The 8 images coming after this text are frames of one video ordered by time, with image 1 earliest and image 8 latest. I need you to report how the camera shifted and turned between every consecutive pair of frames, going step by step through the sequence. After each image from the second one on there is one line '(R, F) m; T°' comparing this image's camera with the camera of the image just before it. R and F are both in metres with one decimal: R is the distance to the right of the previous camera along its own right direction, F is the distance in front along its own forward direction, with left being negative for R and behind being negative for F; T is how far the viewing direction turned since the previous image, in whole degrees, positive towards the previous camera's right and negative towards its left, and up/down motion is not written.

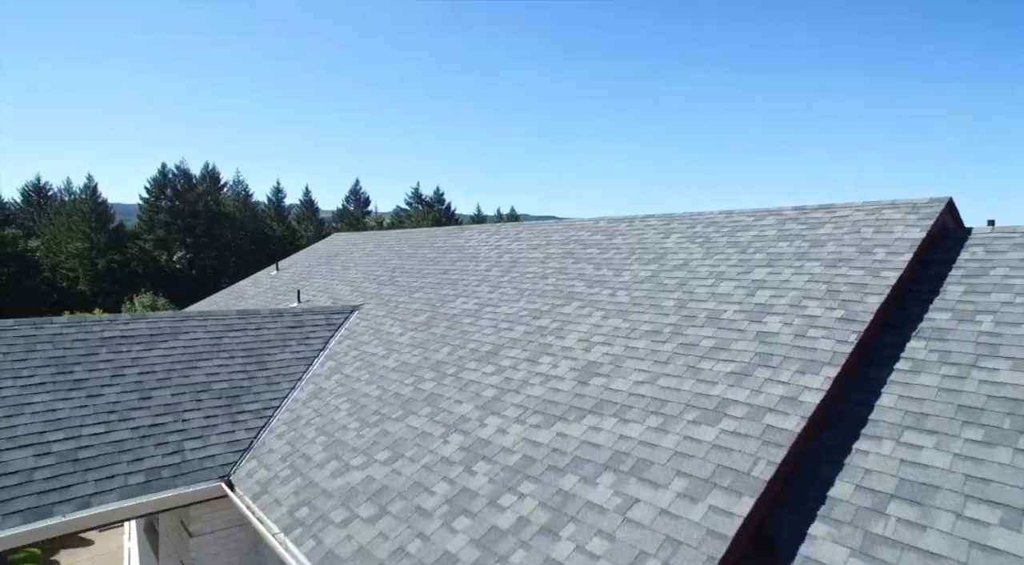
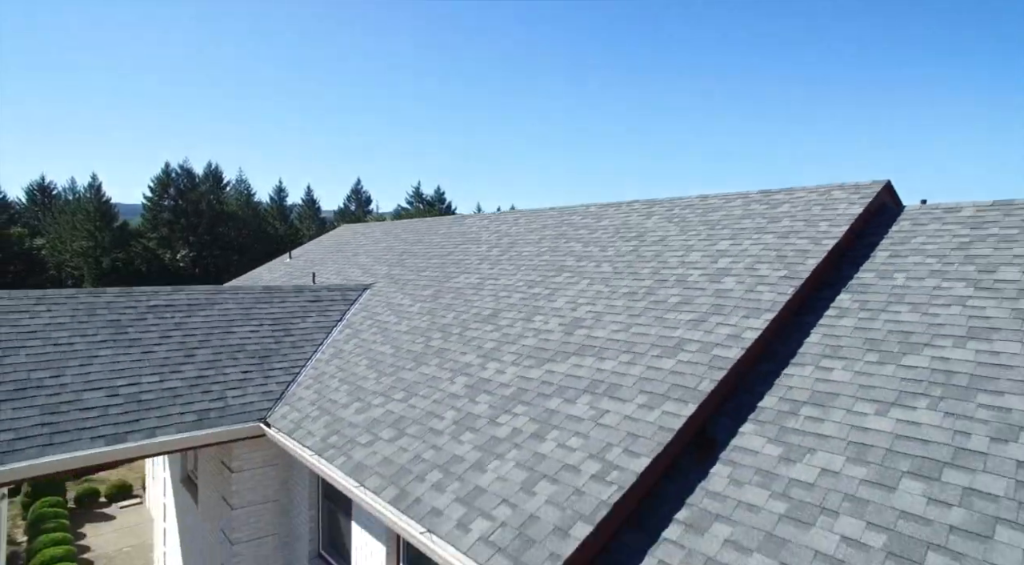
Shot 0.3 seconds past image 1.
(0.0, -1.2) m; 0°
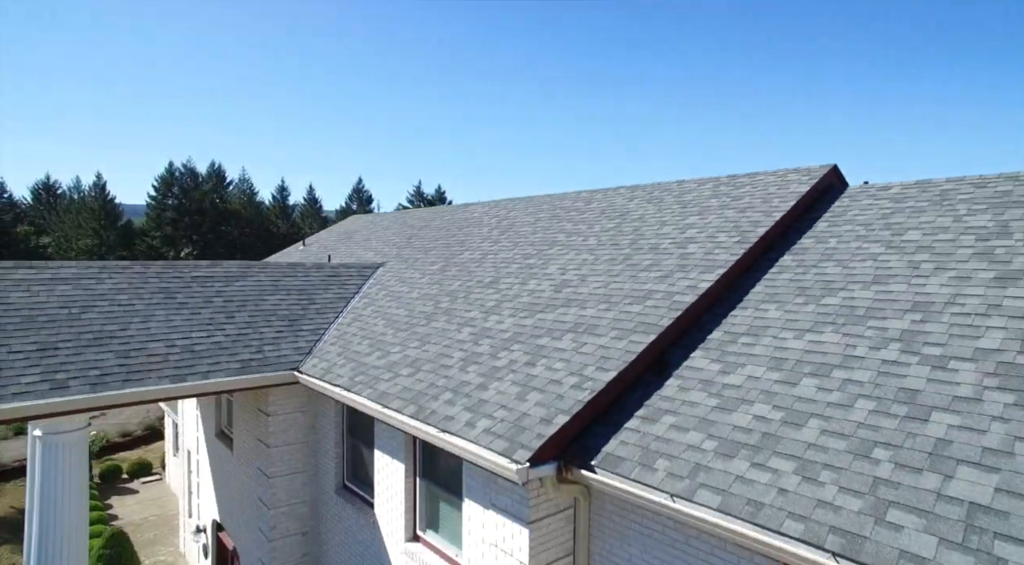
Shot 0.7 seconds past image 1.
(0.0, -1.4) m; 0°
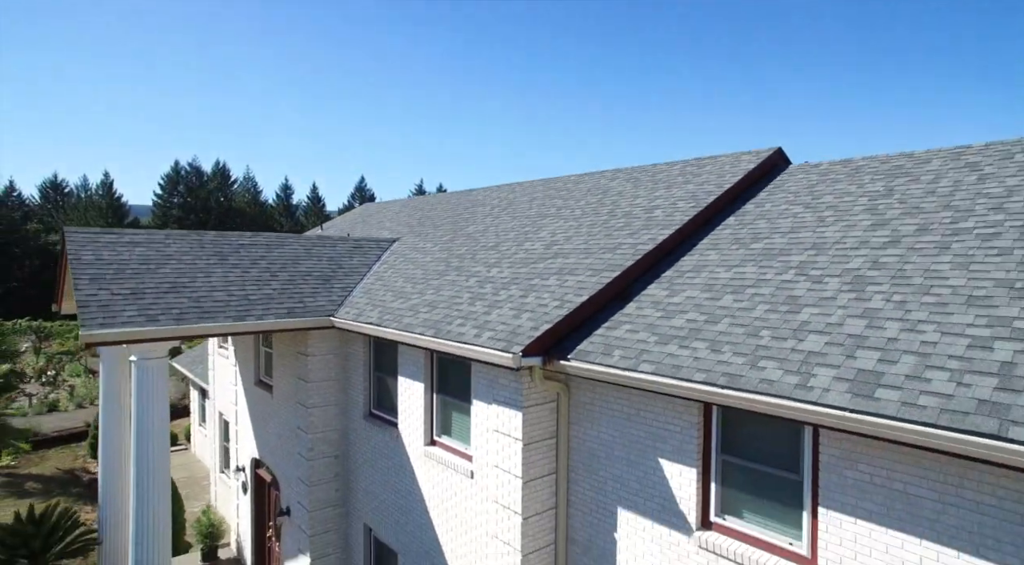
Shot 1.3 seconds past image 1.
(0.0, -2.0) m; 0°
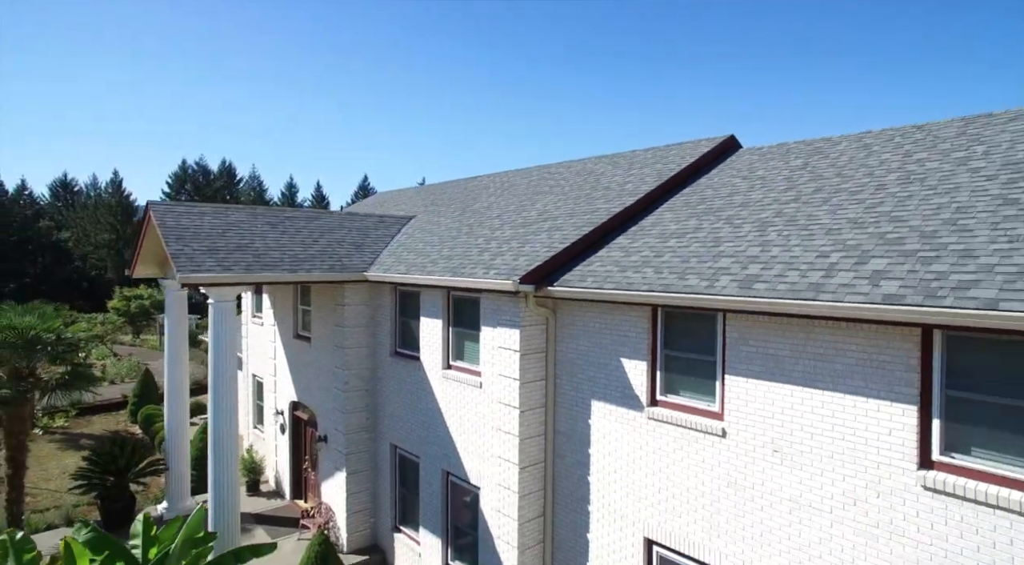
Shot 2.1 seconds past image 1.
(0.0, -2.6) m; 0°
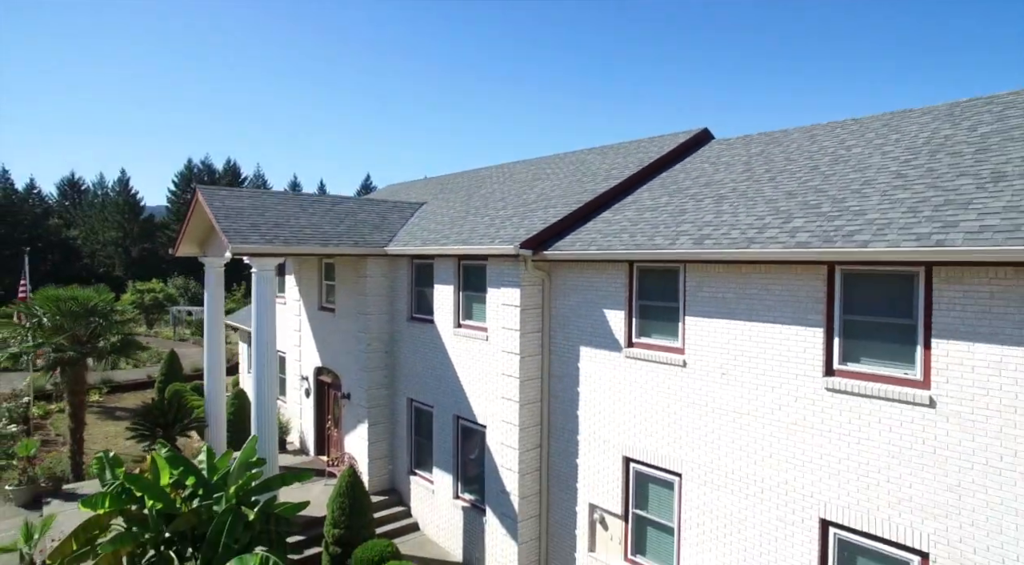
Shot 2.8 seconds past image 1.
(0.0, -2.1) m; 0°
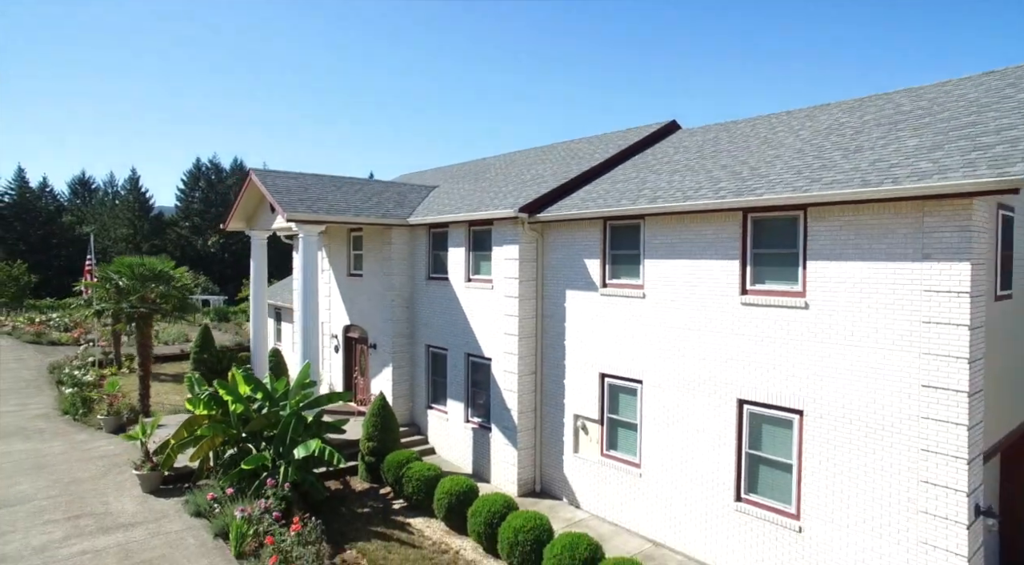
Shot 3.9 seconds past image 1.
(0.0, -3.3) m; 0°
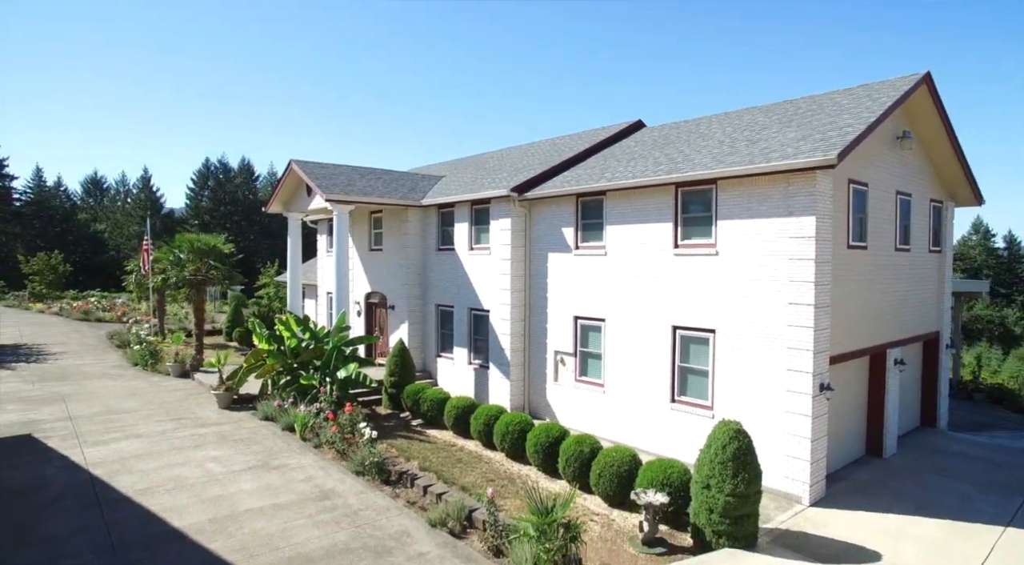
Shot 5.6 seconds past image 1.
(+0.2, -4.2) m; 0°
